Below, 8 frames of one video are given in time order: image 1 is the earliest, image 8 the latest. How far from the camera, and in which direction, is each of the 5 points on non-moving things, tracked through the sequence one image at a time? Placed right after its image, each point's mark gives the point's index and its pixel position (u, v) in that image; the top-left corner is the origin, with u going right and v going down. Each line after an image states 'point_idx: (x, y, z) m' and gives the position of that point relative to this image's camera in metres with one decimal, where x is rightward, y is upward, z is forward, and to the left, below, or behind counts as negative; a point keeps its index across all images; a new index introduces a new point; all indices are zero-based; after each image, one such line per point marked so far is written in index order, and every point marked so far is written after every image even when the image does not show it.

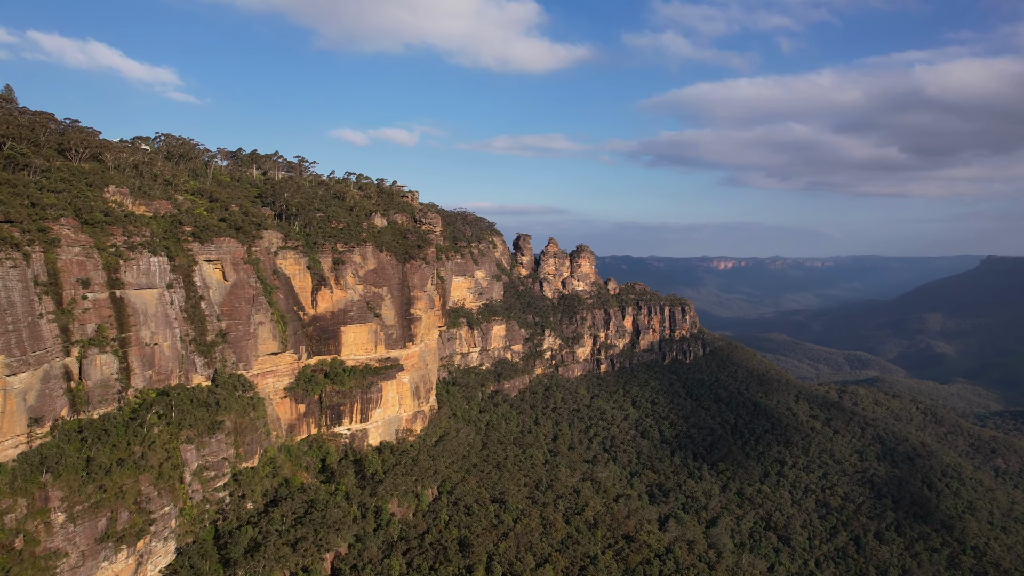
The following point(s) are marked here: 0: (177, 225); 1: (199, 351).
0: (-10.1, +1.9, +19.3) m
1: (-9.4, -1.9, +19.0) m
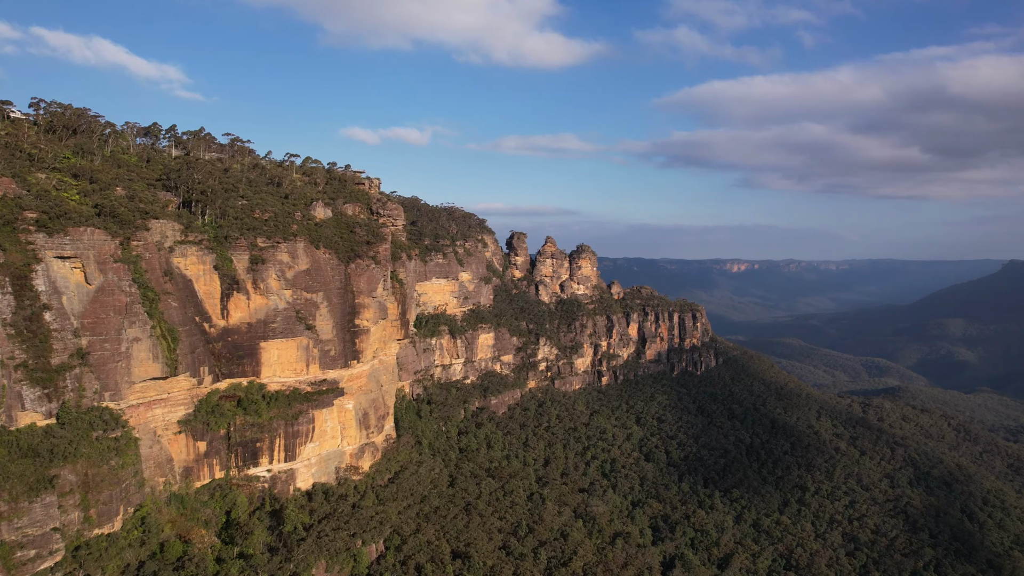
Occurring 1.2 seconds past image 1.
0: (-11.3, +1.8, +14.5) m
1: (-10.7, -2.1, +14.1) m
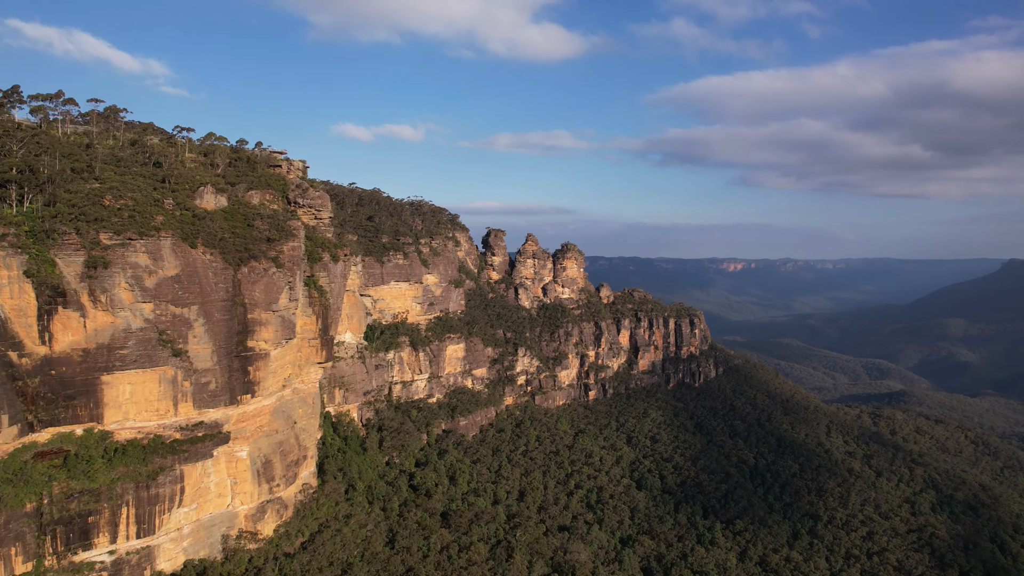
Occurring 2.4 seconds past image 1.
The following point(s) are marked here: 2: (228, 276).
0: (-12.8, +1.5, +9.2) m
1: (-12.1, -2.4, +8.8) m
2: (-7.4, +0.3, +16.4) m
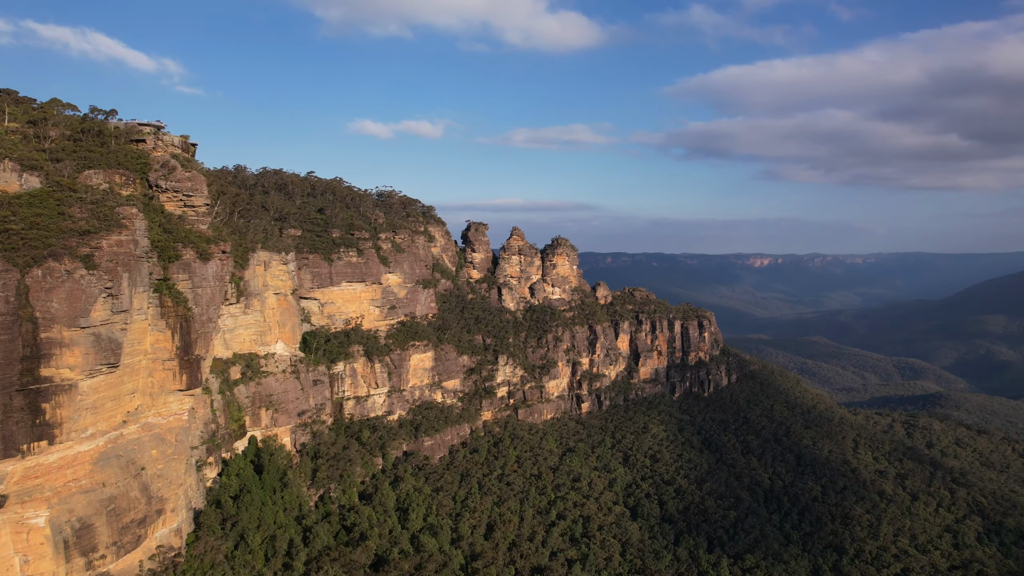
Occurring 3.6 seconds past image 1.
0: (-15.3, +1.2, +5.0) m
1: (-14.6, -2.6, +4.6) m
2: (-9.5, +0.1, +12.0) m
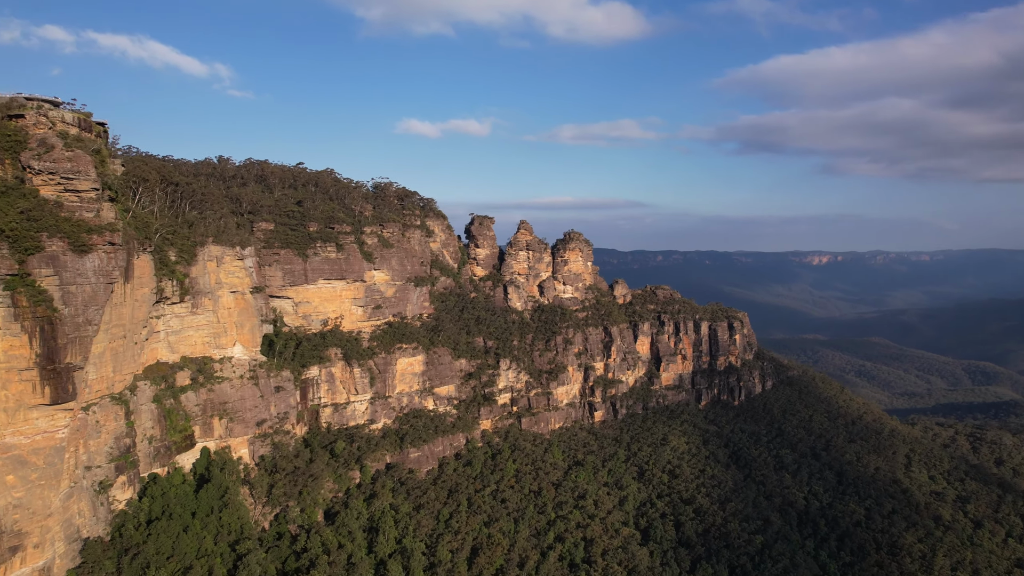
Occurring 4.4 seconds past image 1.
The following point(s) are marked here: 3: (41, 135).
0: (-17.7, +1.3, +3.3) m
1: (-17.0, -2.6, +2.9) m
2: (-11.4, +0.2, +9.8) m
3: (-10.7, +3.4, +14.7) m
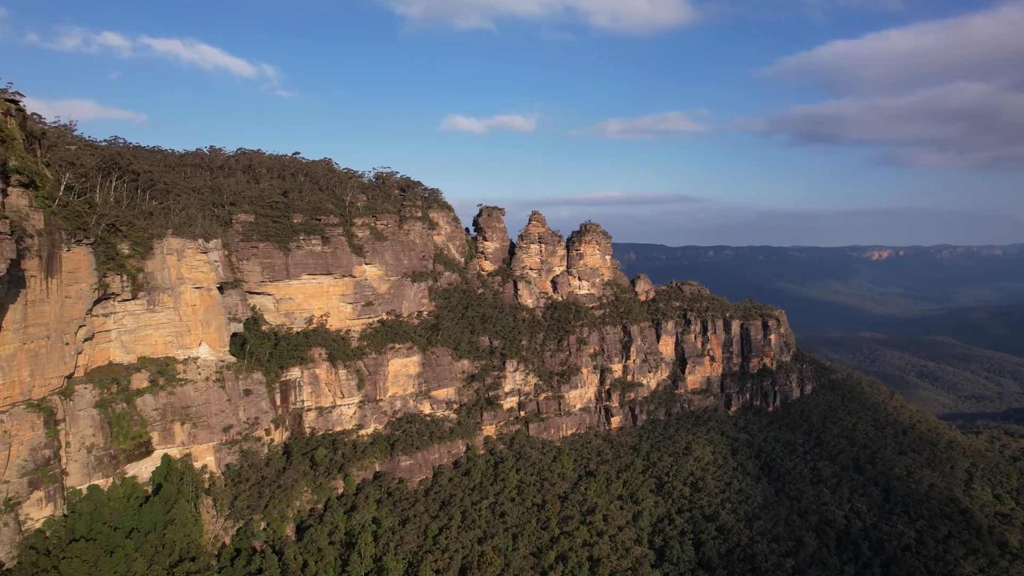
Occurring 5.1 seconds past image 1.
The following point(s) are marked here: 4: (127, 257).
0: (-19.7, +1.3, +2.3) m
1: (-19.0, -2.5, +1.8) m
2: (-12.9, +0.3, +8.3) m
3: (-11.9, +3.5, +13.1) m
4: (-11.7, +0.9, +19.3) m
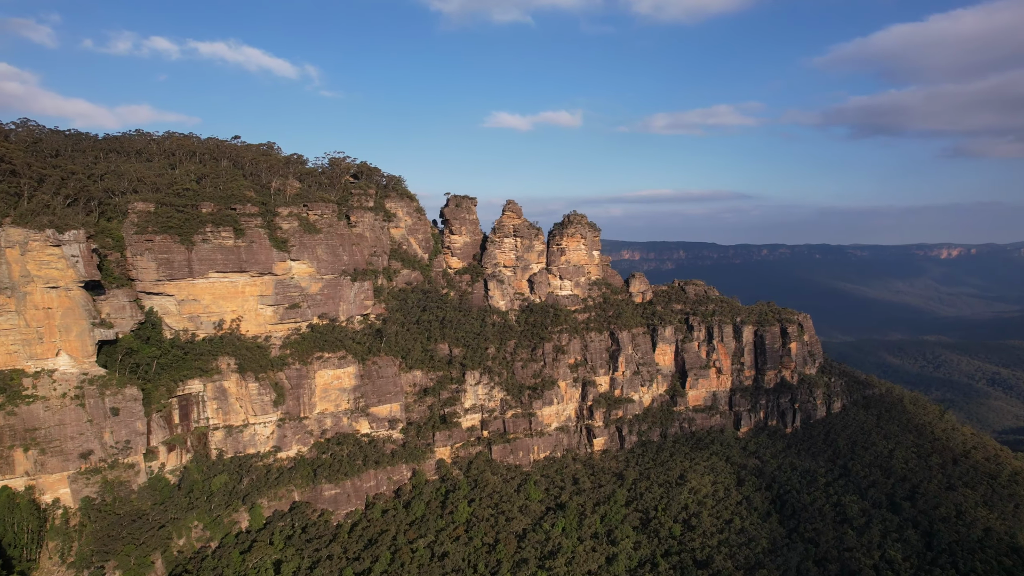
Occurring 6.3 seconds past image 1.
0: (-23.7, +1.3, -0.4) m
1: (-23.1, -2.5, -0.9) m
2: (-16.5, +0.3, +5.1) m
3: (-15.0, +3.5, +9.8) m
4: (-14.4, +1.0, +15.9) m
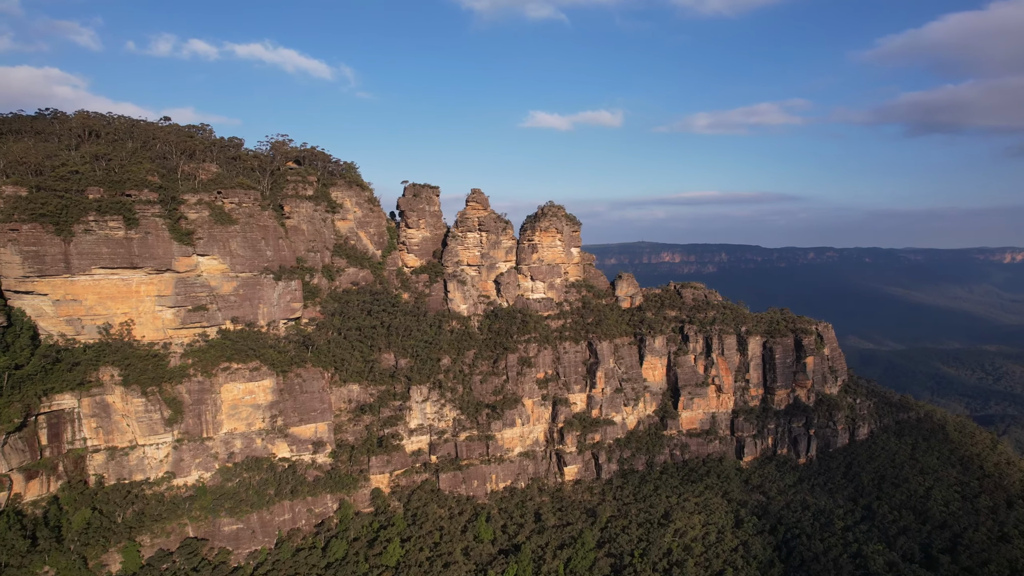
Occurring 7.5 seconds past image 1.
0: (-27.2, +1.6, -2.7) m
1: (-26.7, -2.3, -3.2) m
2: (-19.7, +0.4, +2.3) m
3: (-17.9, +3.6, +6.8) m
4: (-16.9, +1.1, +13.0) m
